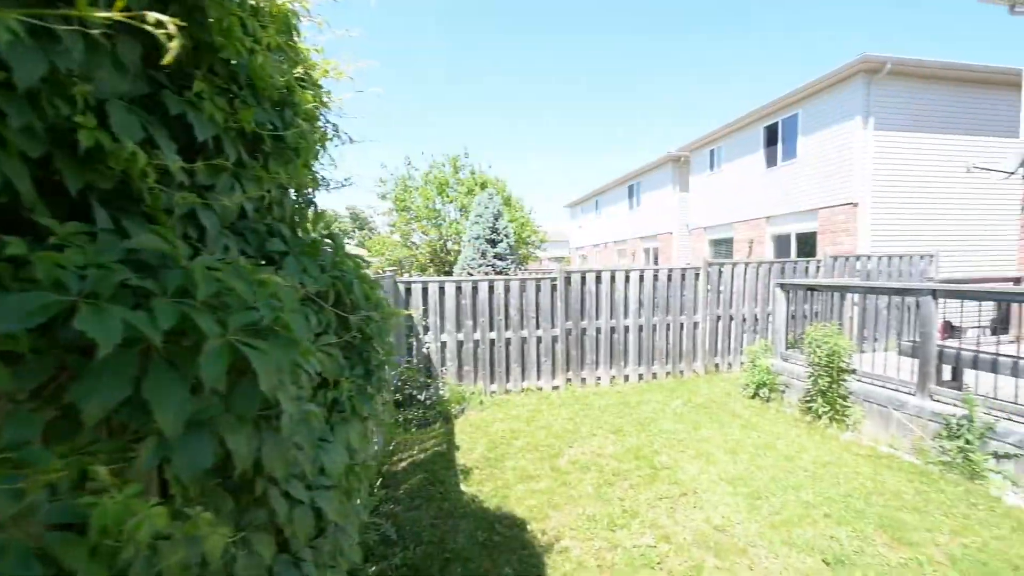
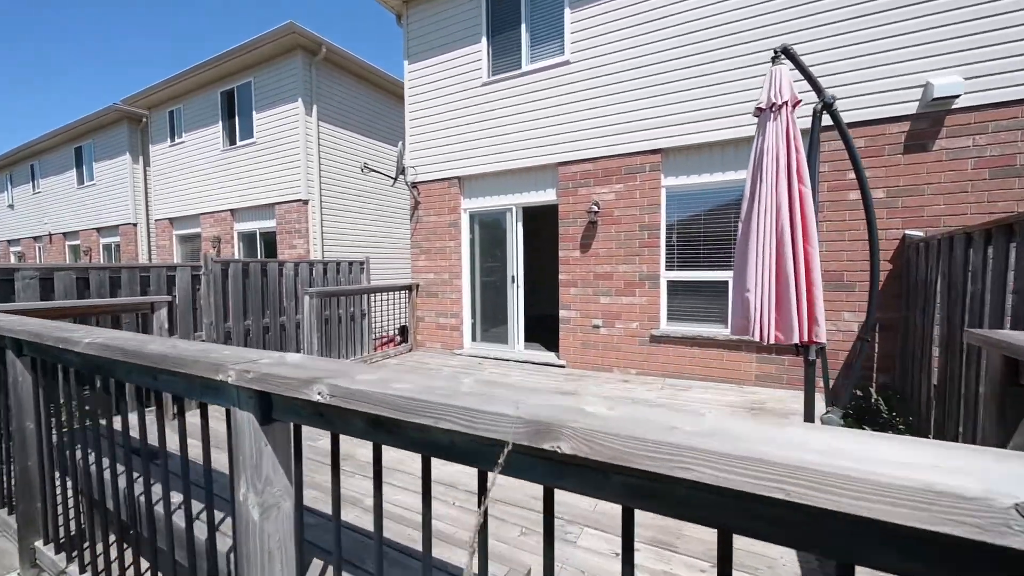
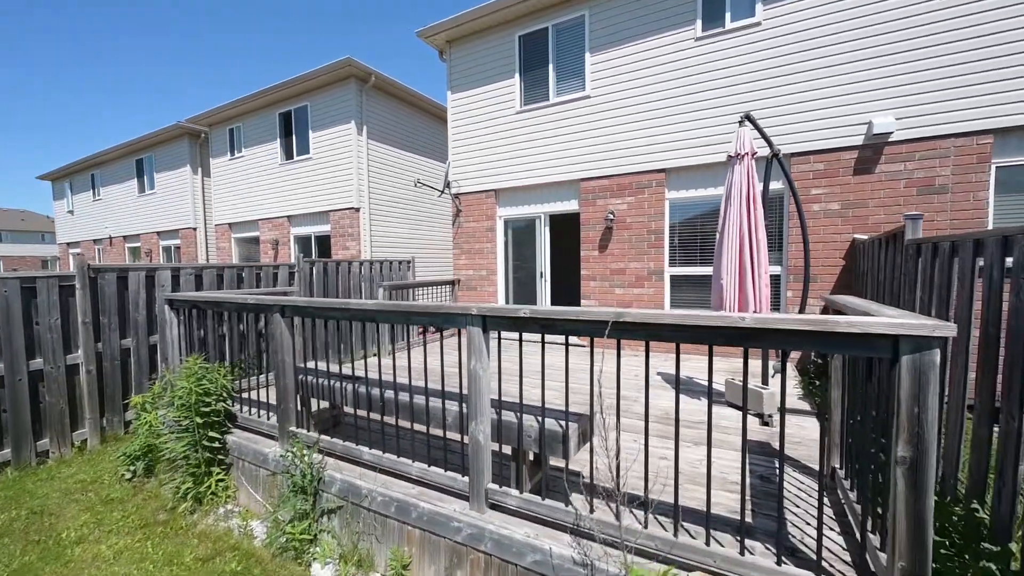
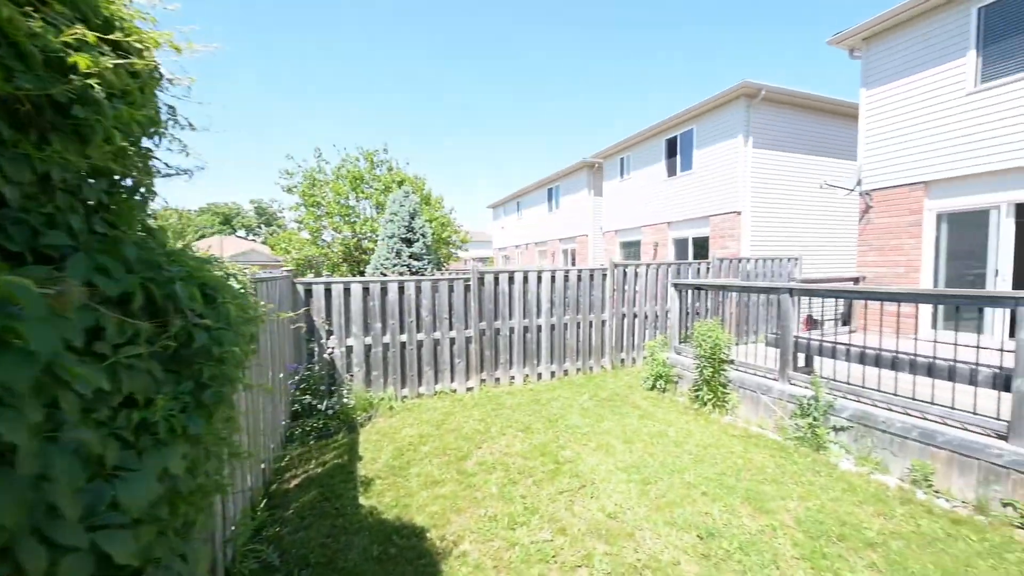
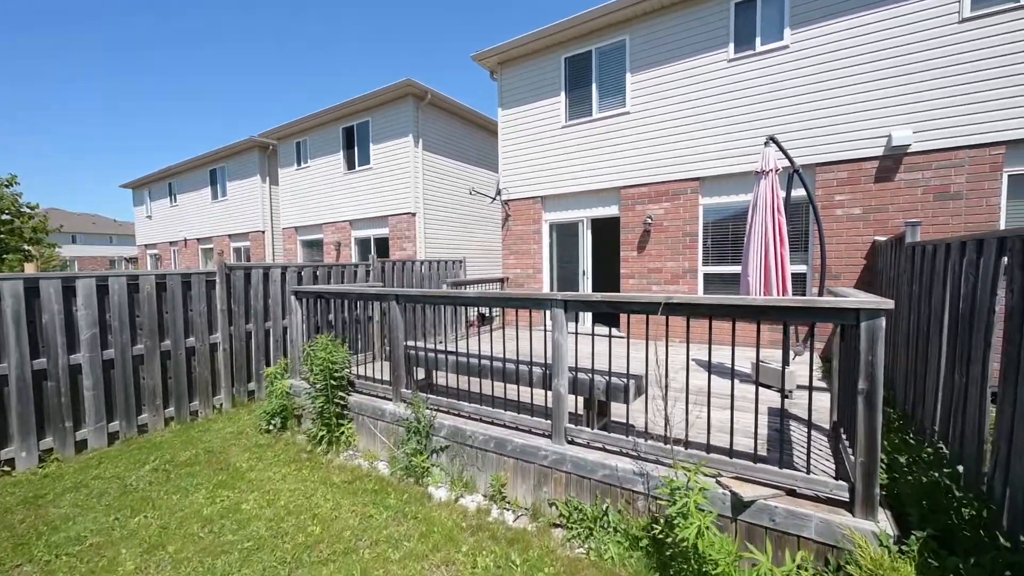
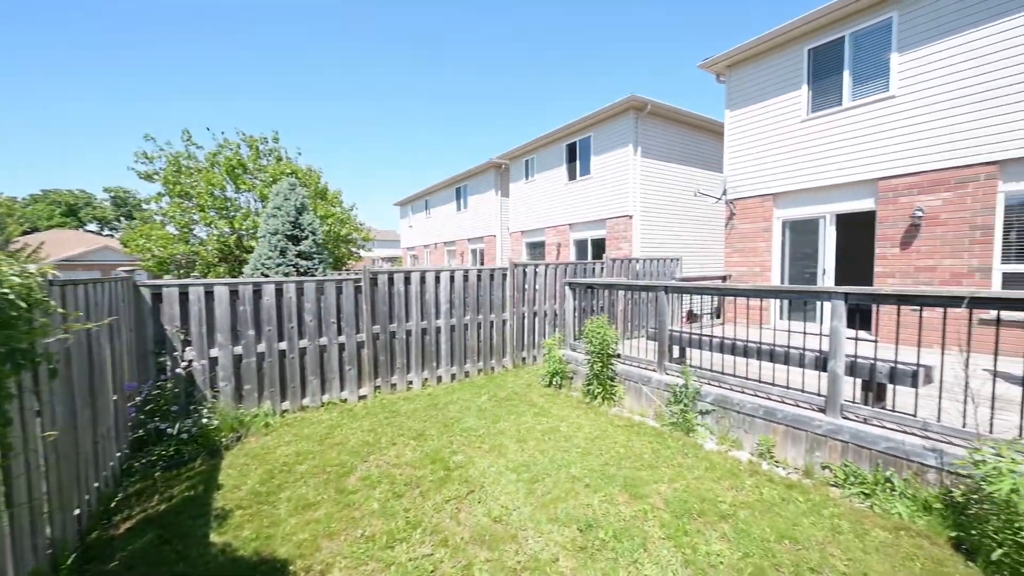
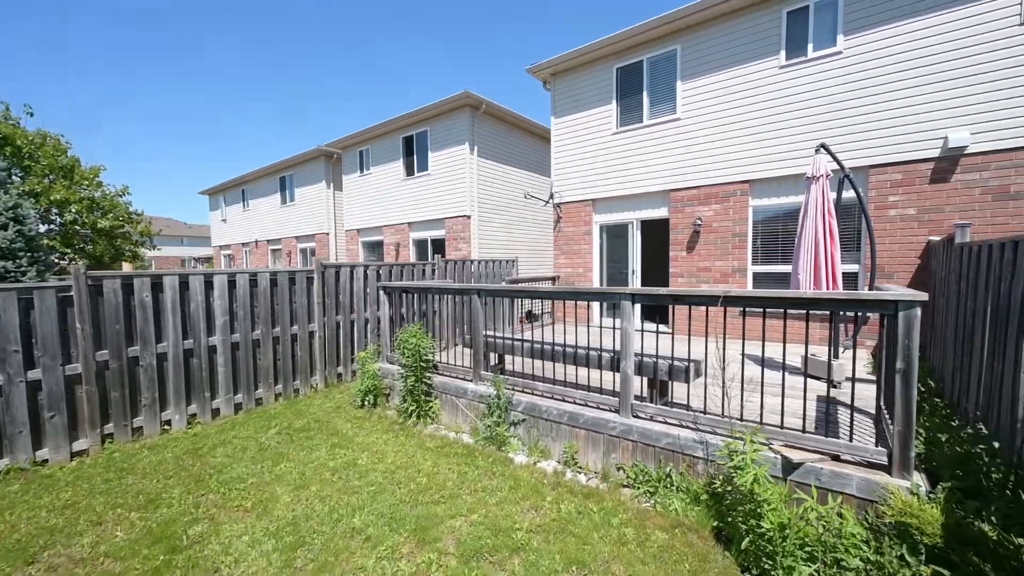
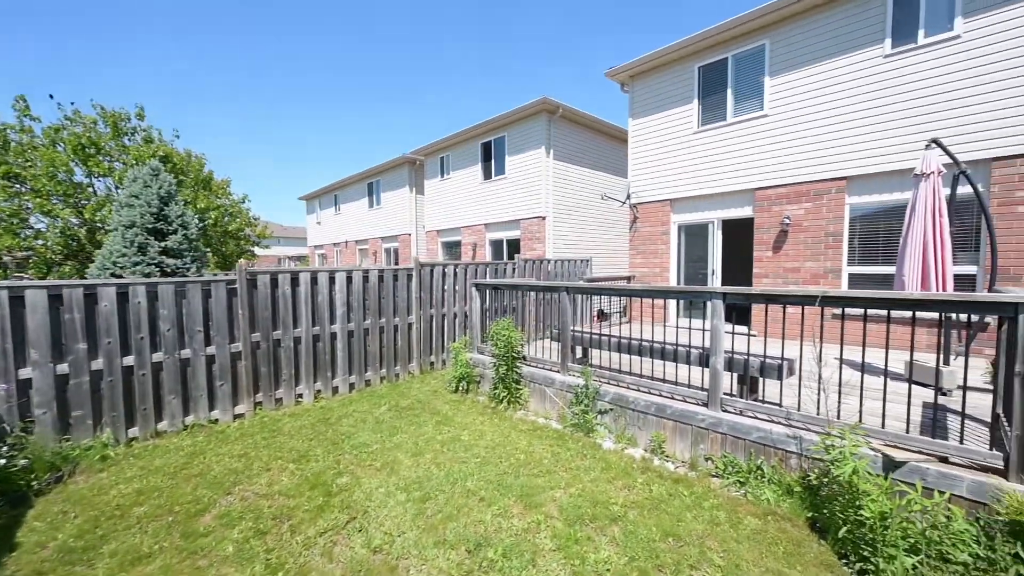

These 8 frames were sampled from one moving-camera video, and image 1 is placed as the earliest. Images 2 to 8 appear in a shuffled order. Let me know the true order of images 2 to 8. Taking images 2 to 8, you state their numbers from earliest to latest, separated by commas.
4, 6, 8, 7, 5, 3, 2
